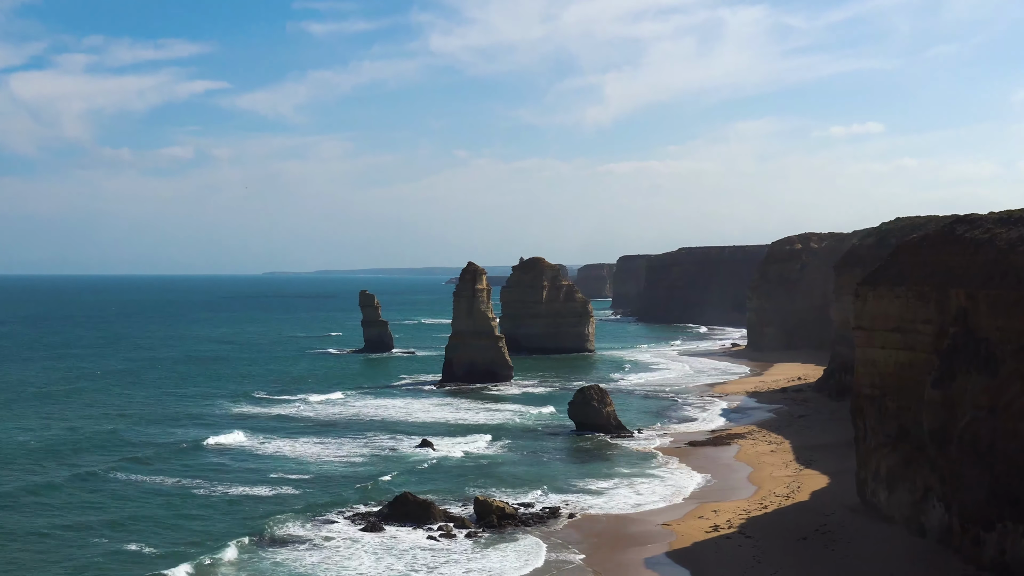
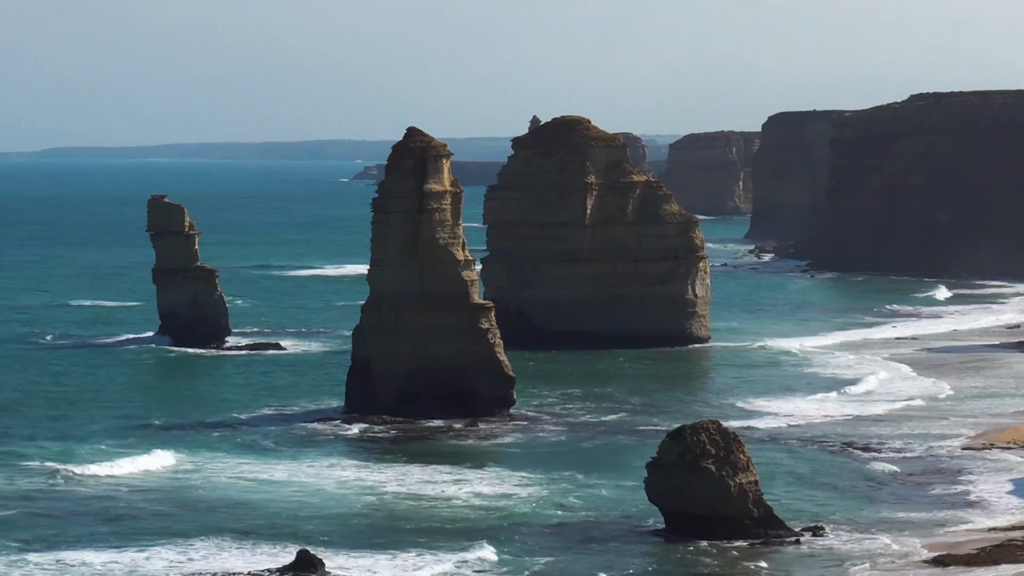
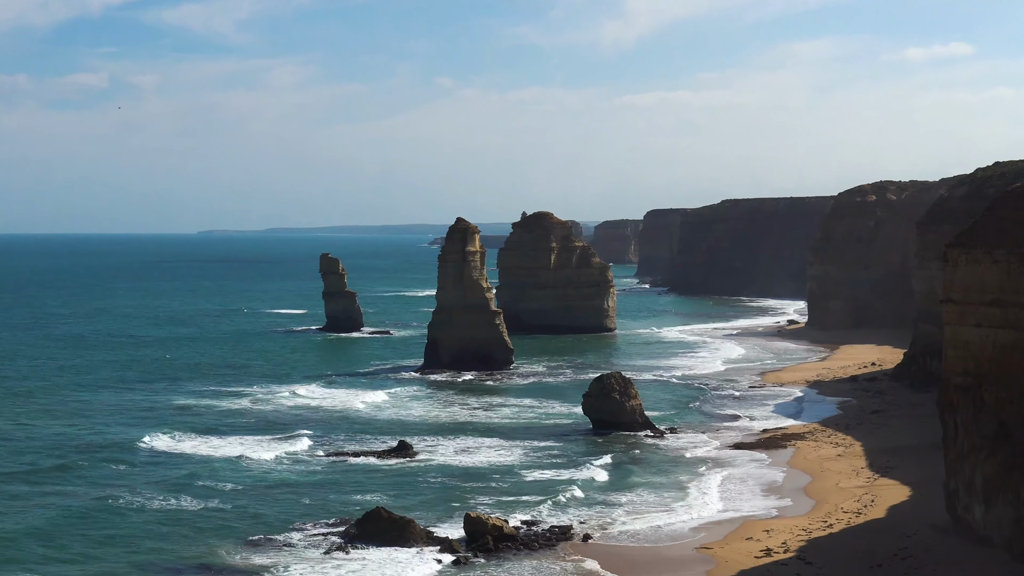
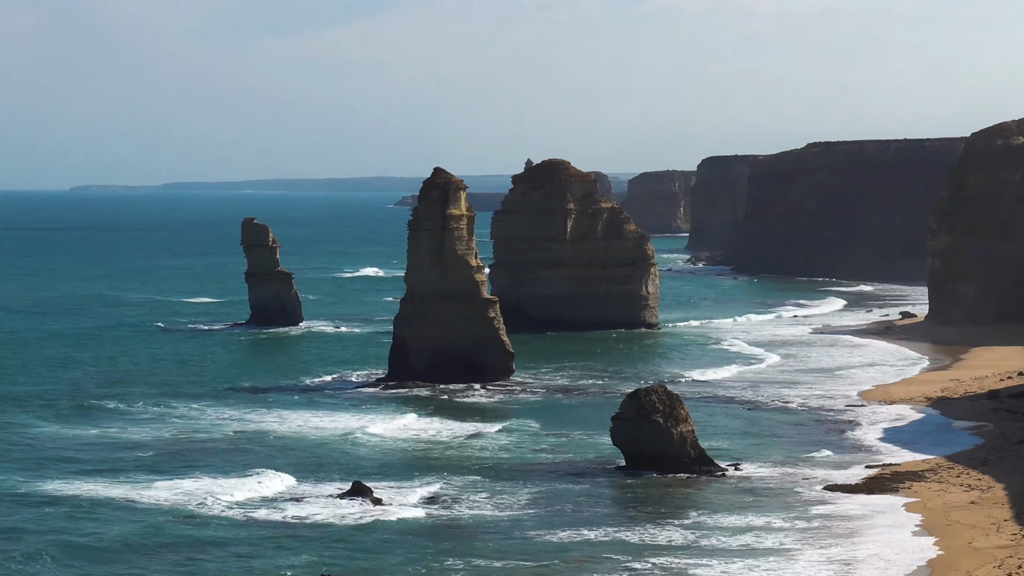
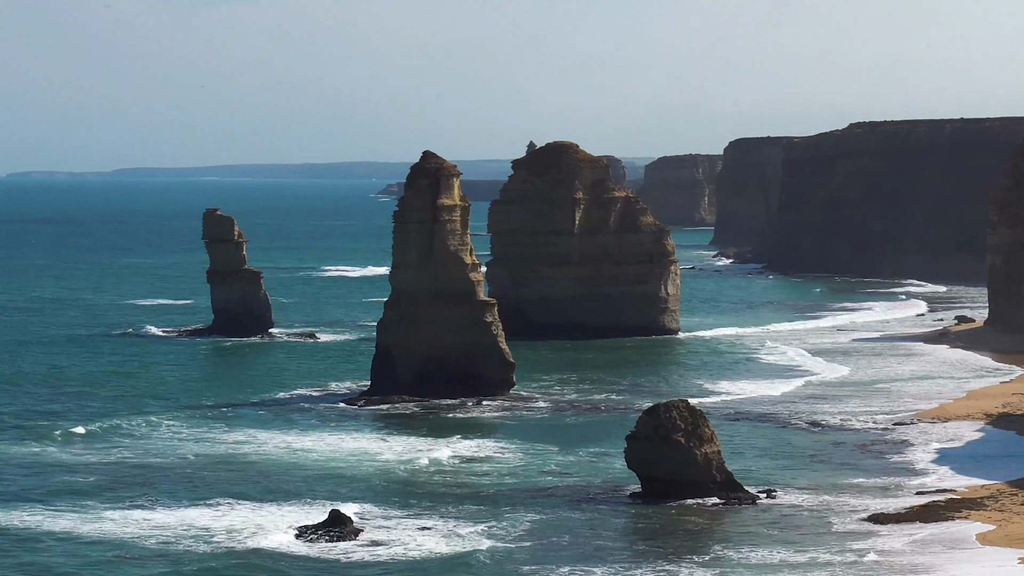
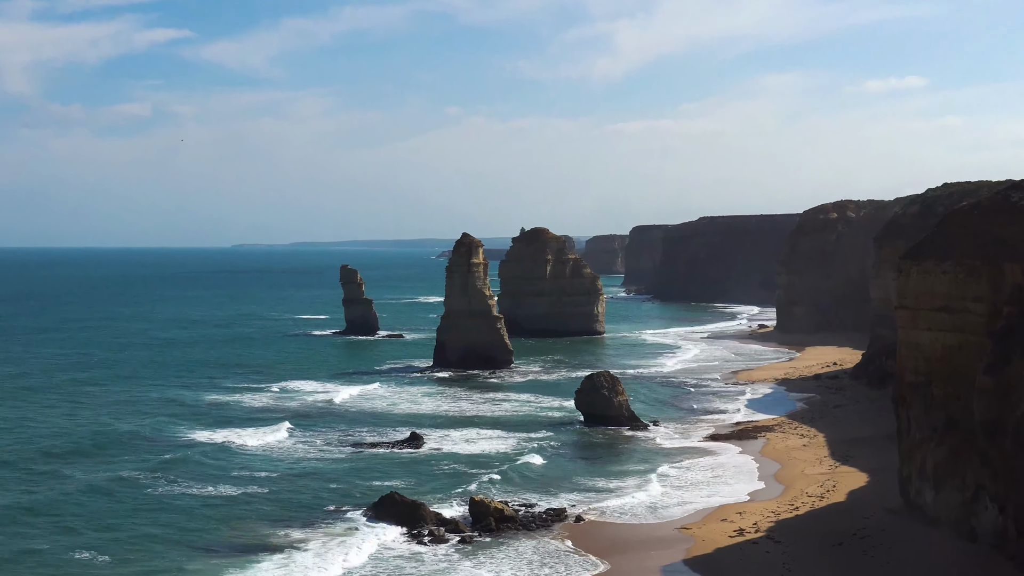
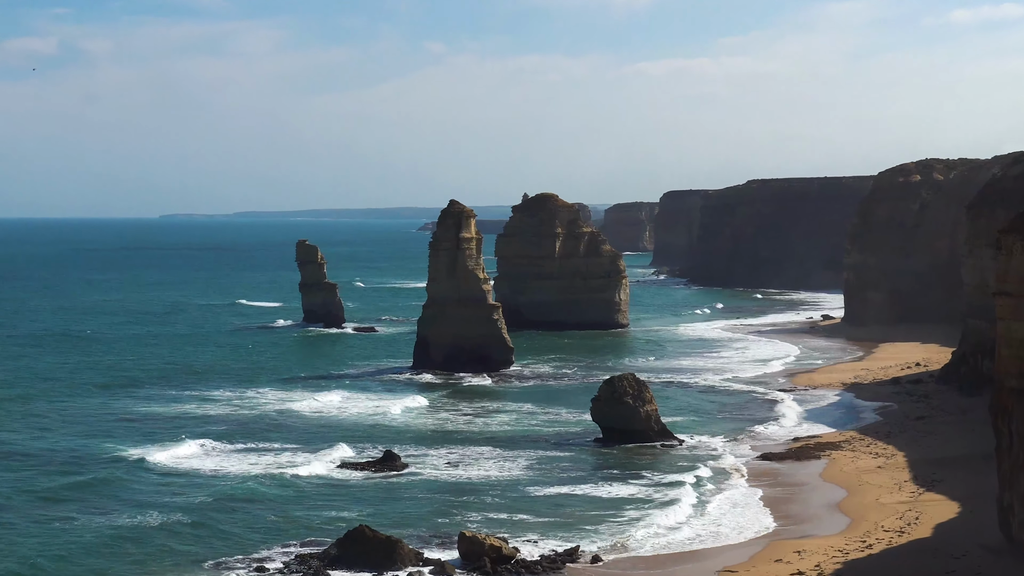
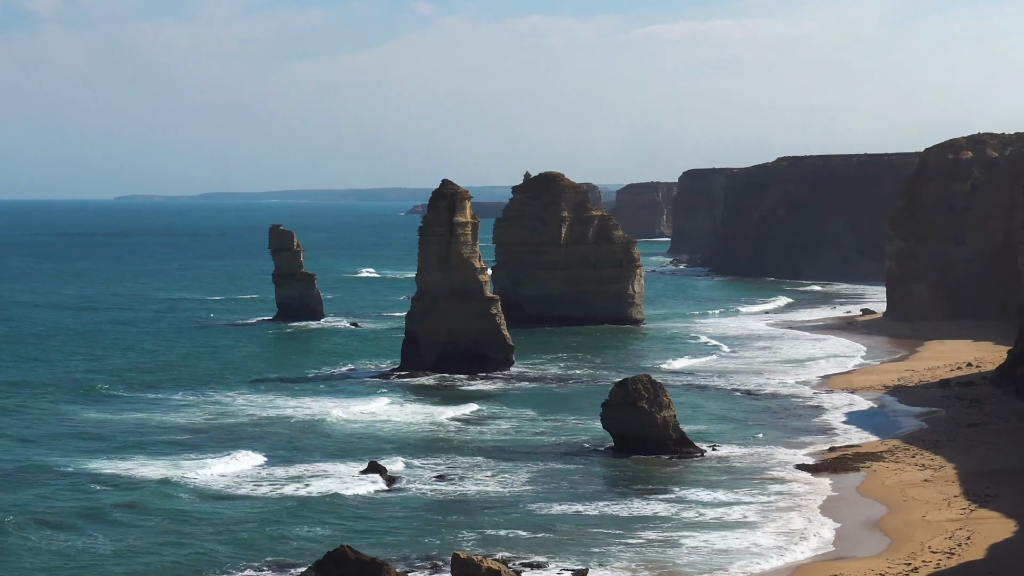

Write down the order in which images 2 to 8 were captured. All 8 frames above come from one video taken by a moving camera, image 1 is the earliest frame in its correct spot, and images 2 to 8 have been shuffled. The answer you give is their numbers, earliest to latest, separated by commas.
6, 3, 7, 8, 4, 5, 2
